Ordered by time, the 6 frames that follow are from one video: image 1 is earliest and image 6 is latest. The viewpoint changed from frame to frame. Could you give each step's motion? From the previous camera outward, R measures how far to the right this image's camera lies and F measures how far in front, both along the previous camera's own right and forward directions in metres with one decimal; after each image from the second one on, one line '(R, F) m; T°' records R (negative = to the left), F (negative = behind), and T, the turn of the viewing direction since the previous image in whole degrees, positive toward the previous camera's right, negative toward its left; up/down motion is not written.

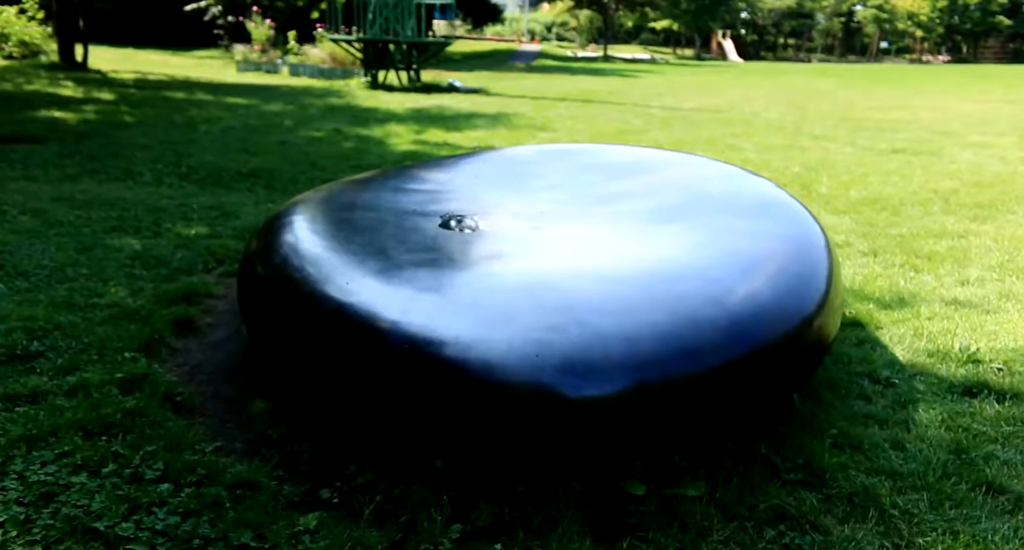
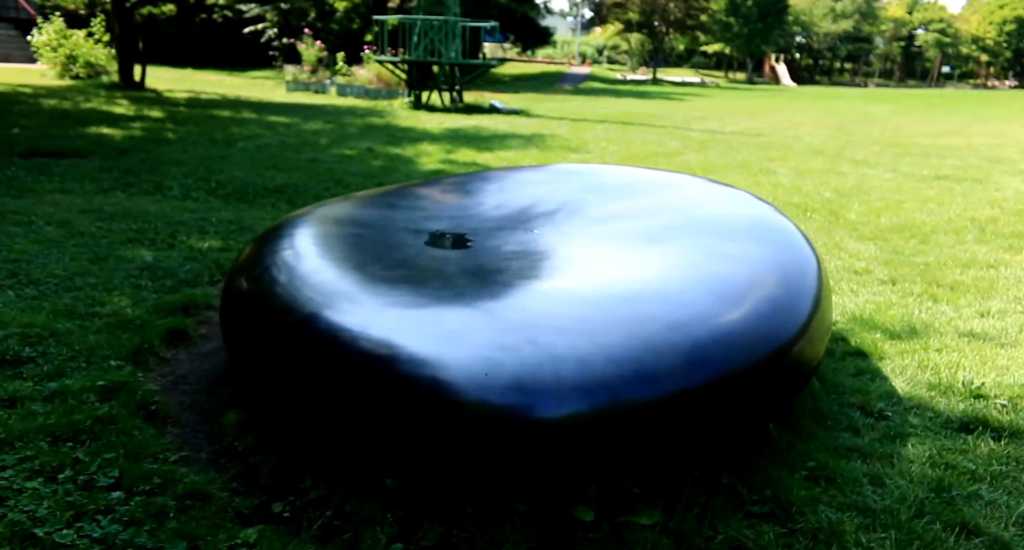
(+0.3, 0.0) m; -4°
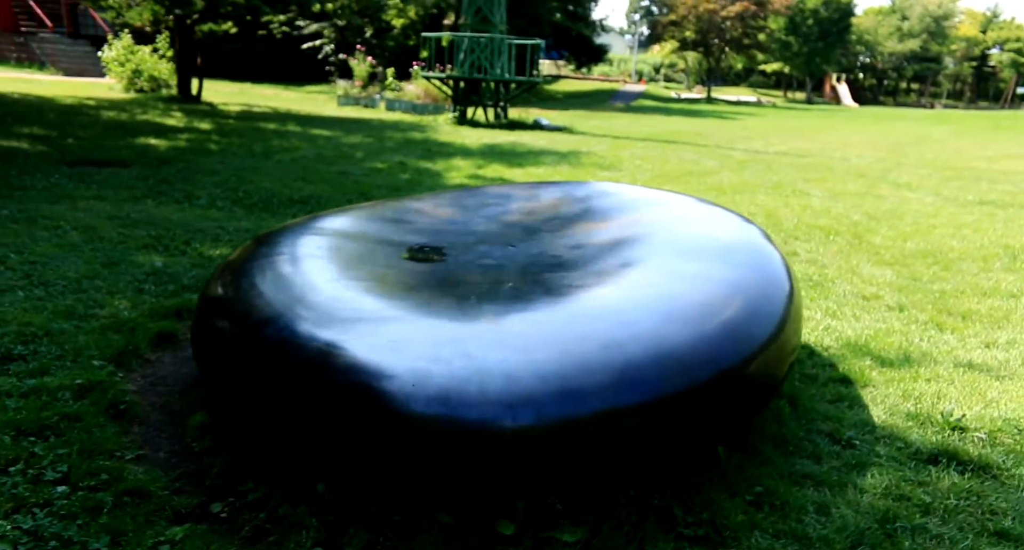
(+0.4, 0.0) m; -4°
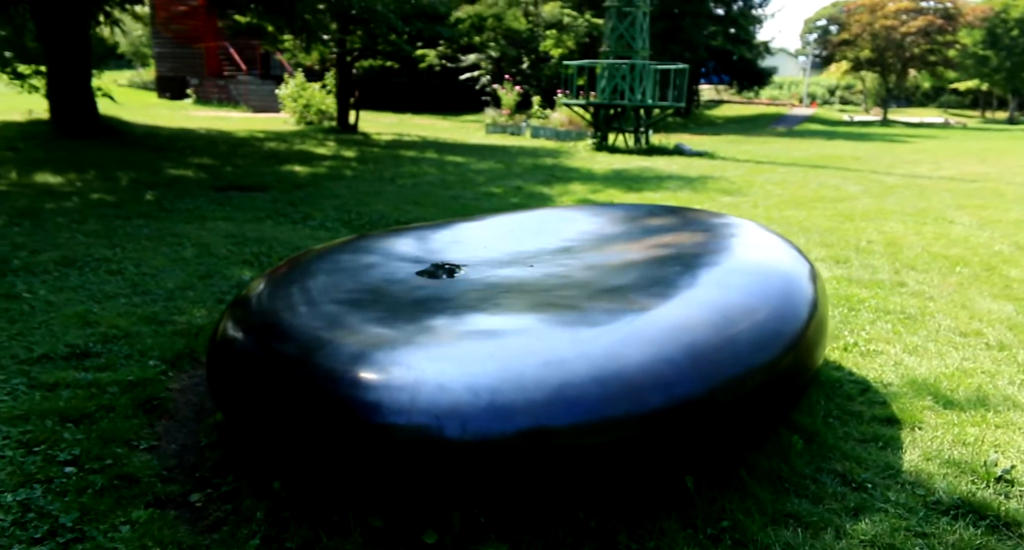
(+0.7, 0.0) m; -13°
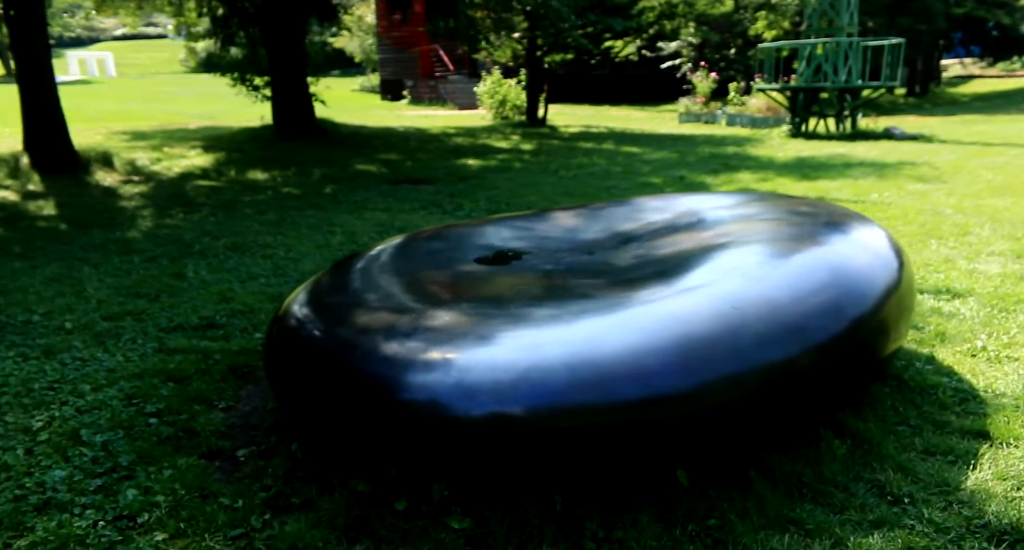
(+0.7, +0.1) m; -17°
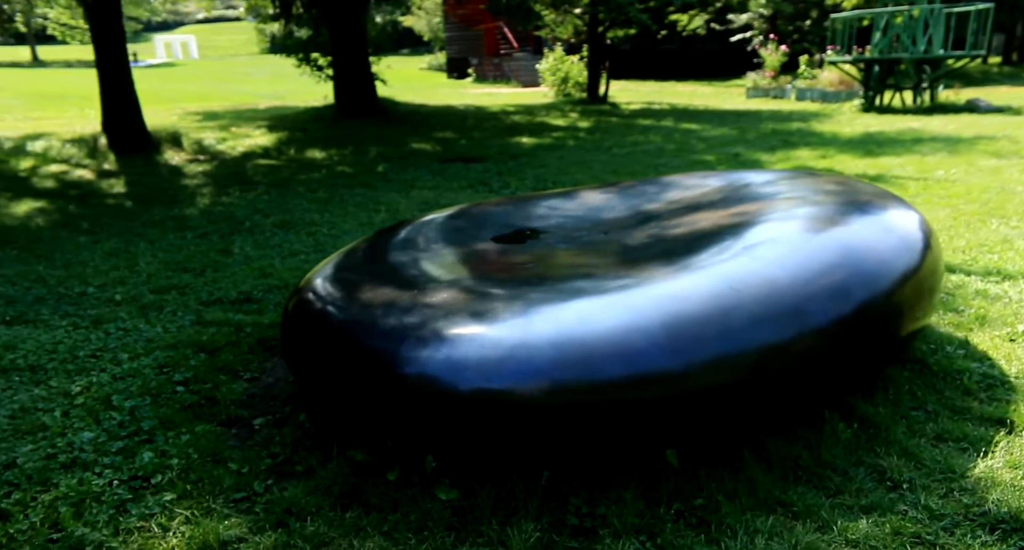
(+0.3, 0.0) m; -5°
